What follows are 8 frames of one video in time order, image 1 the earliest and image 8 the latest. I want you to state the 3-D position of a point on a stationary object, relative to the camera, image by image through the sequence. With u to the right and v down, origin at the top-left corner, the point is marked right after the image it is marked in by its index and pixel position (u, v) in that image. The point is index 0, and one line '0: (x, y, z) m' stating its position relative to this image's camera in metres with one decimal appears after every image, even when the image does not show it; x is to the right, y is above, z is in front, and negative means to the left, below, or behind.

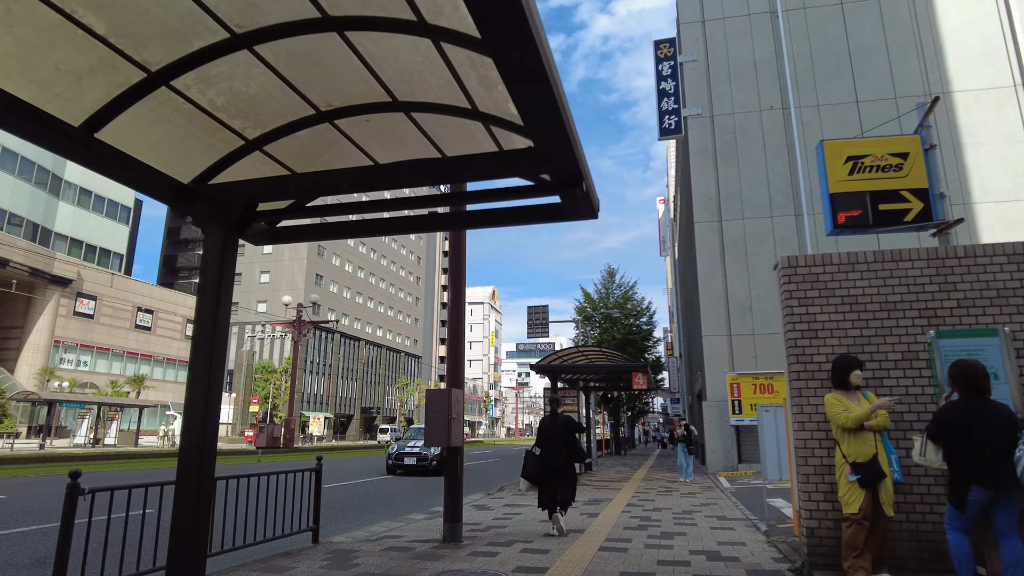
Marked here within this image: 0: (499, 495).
0: (-0.2, -3.8, +11.8) m
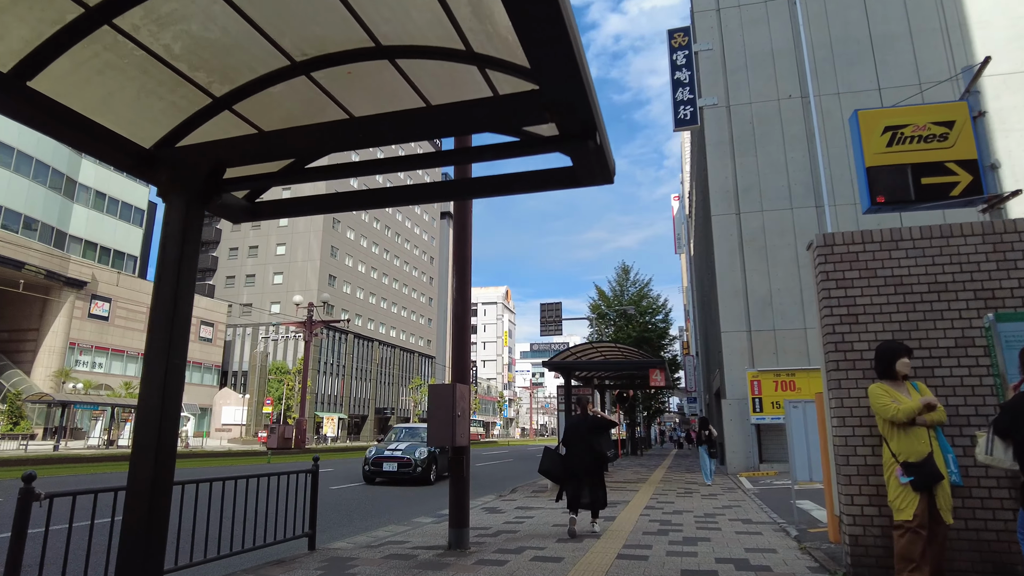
0: (0.0, -3.7, +11.4) m
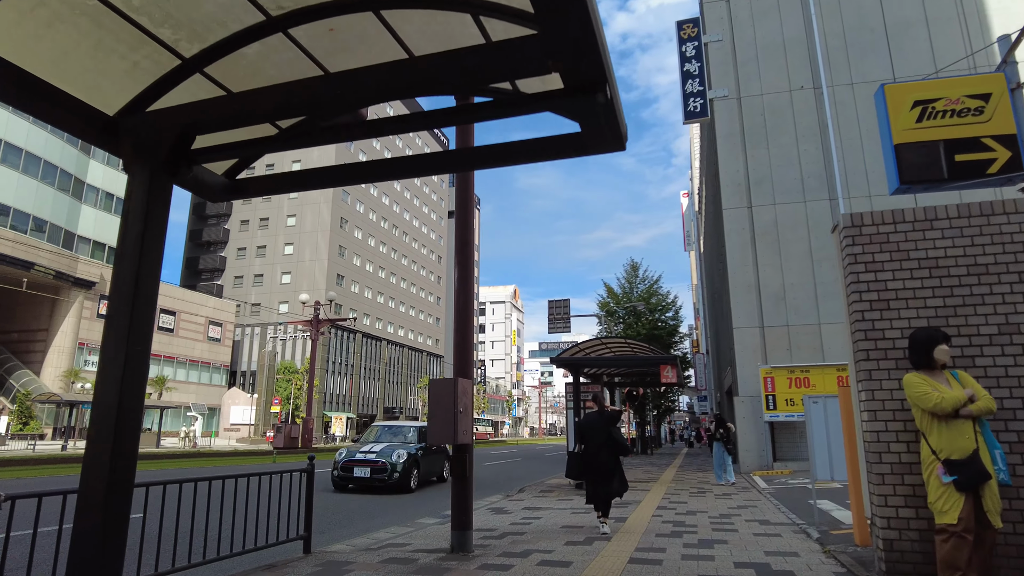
0: (+0.1, -3.6, +11.1) m
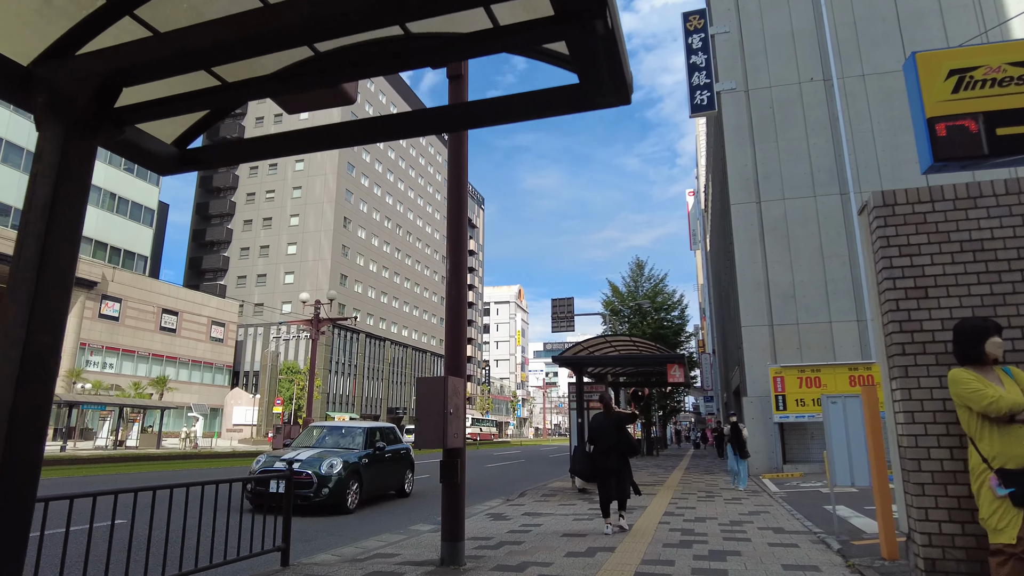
0: (+0.1, -3.5, +10.6) m
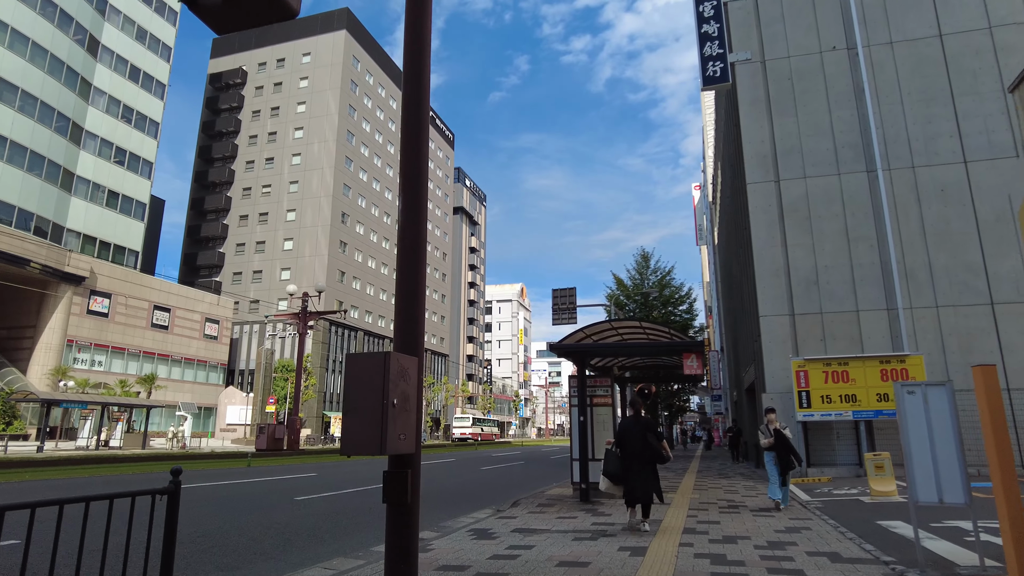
0: (0.0, -3.1, +9.1) m
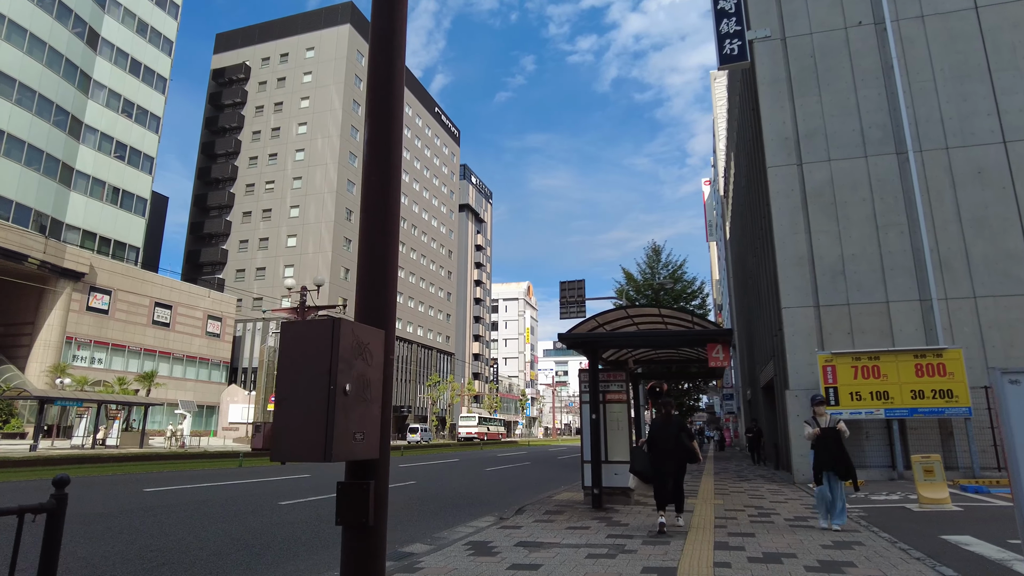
0: (0.0, -2.9, +8.1) m
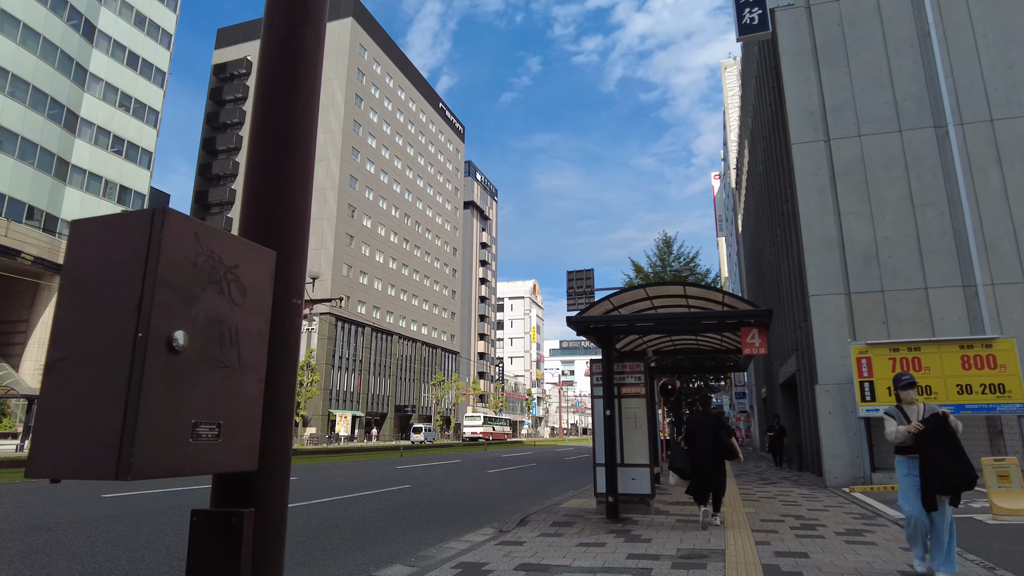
0: (0.0, -2.6, +6.8) m
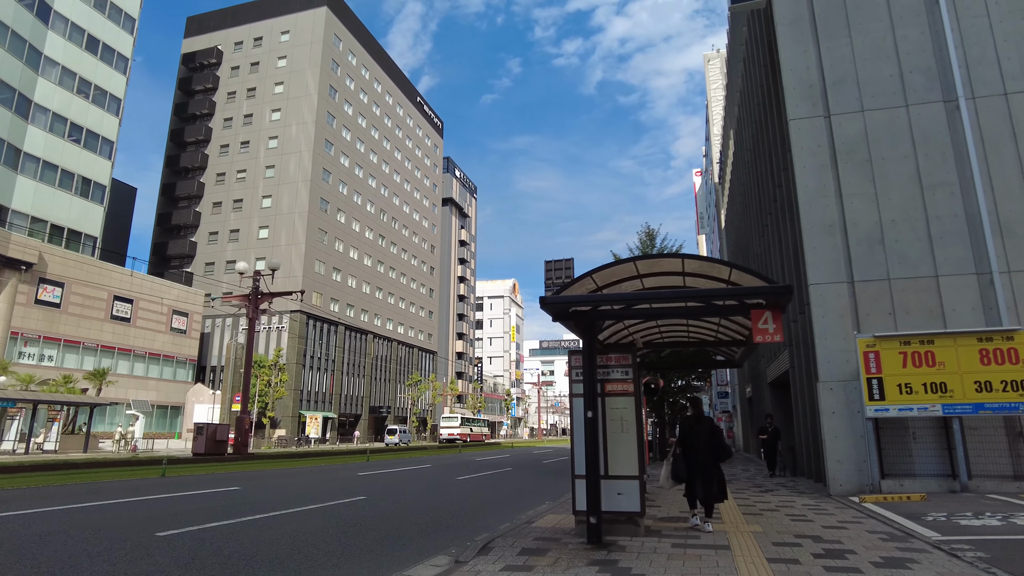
0: (-0.3, -2.3, +5.4) m
